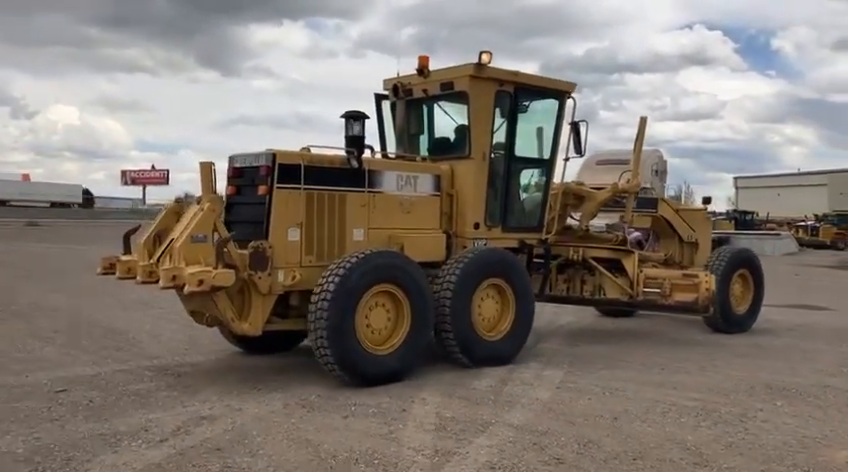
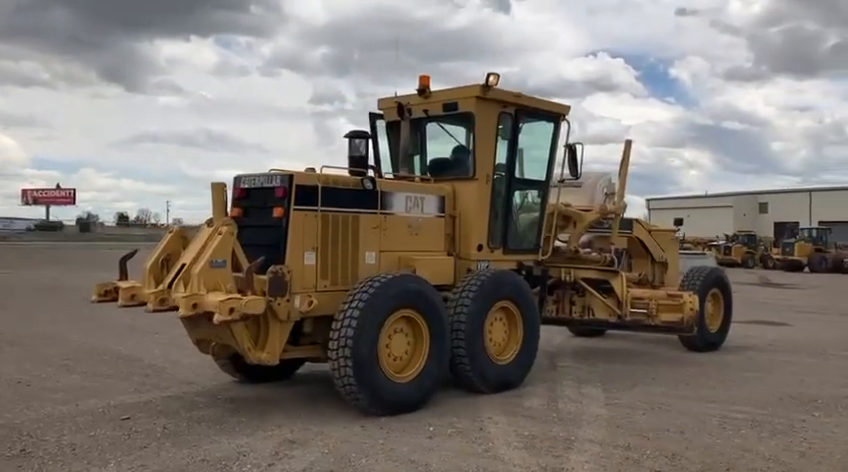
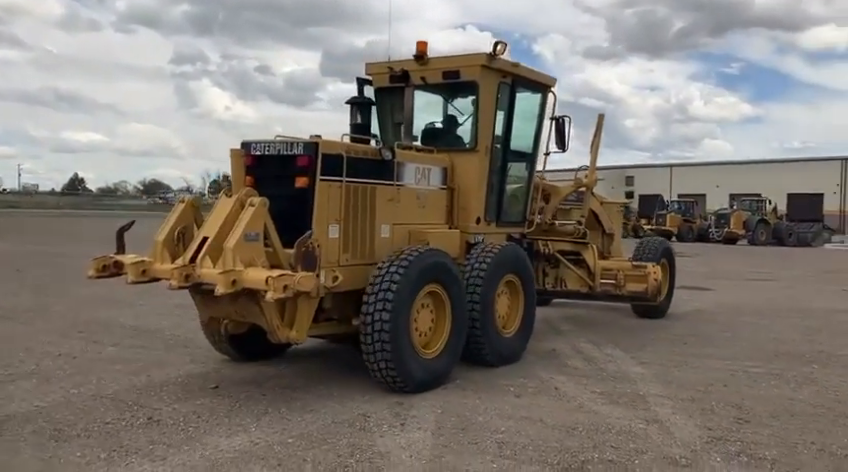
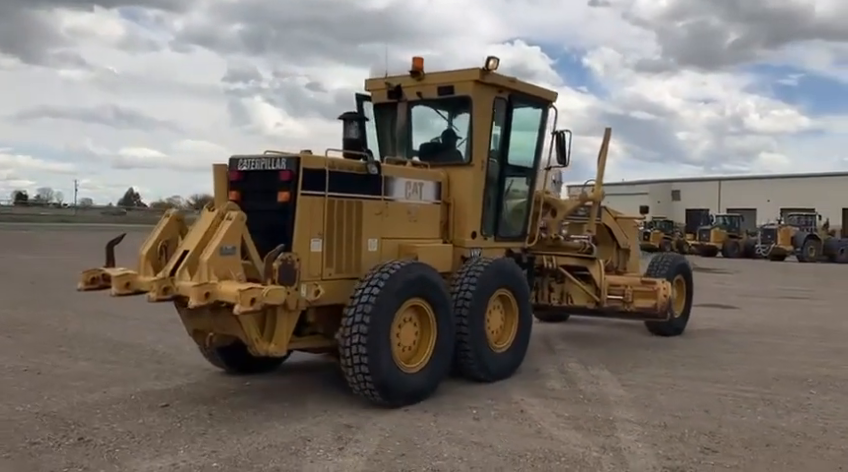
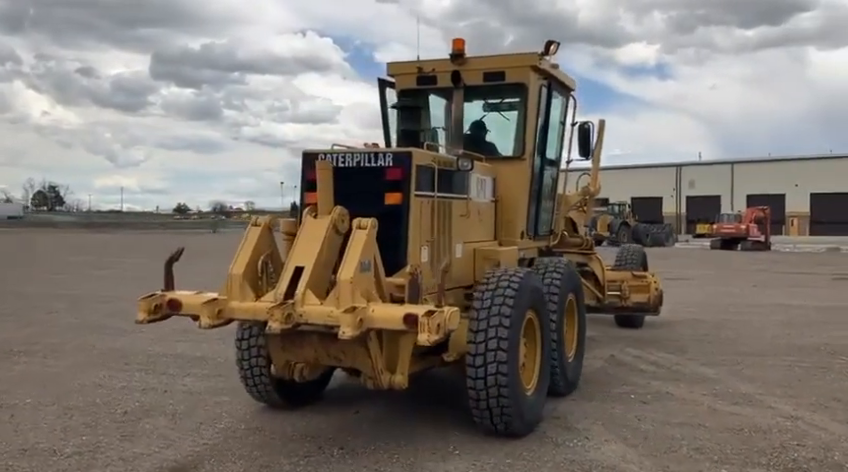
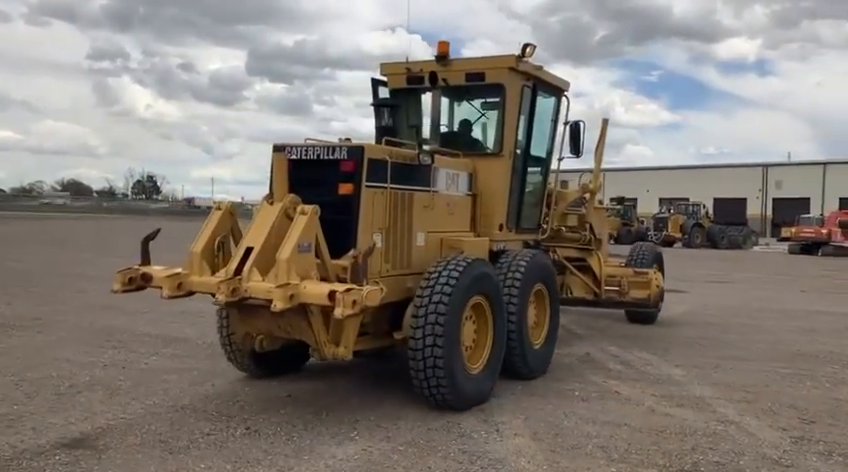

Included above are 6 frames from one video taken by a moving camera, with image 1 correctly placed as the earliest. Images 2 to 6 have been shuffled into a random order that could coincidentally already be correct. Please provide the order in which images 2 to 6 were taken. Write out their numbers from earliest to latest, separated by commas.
2, 4, 3, 6, 5
